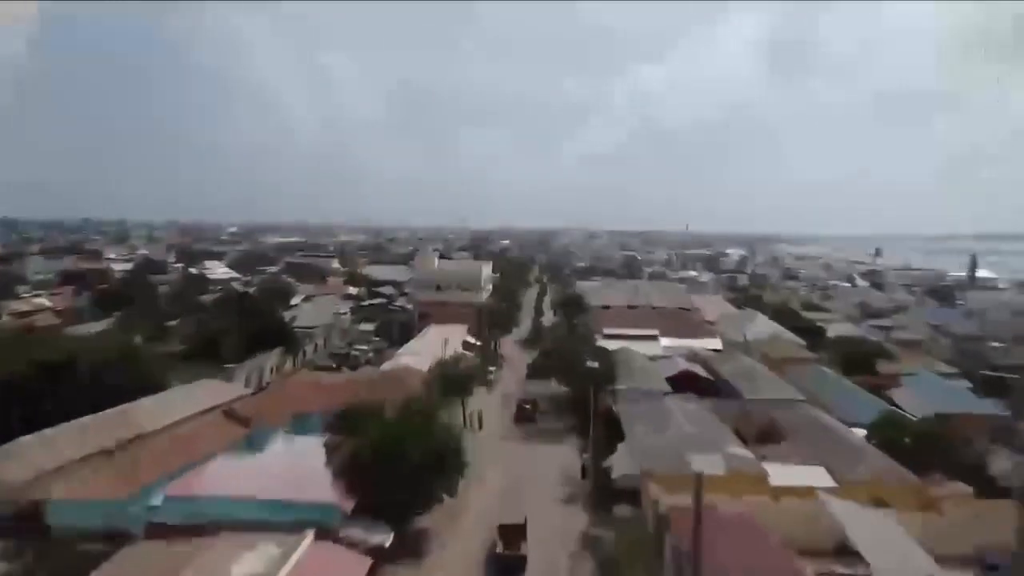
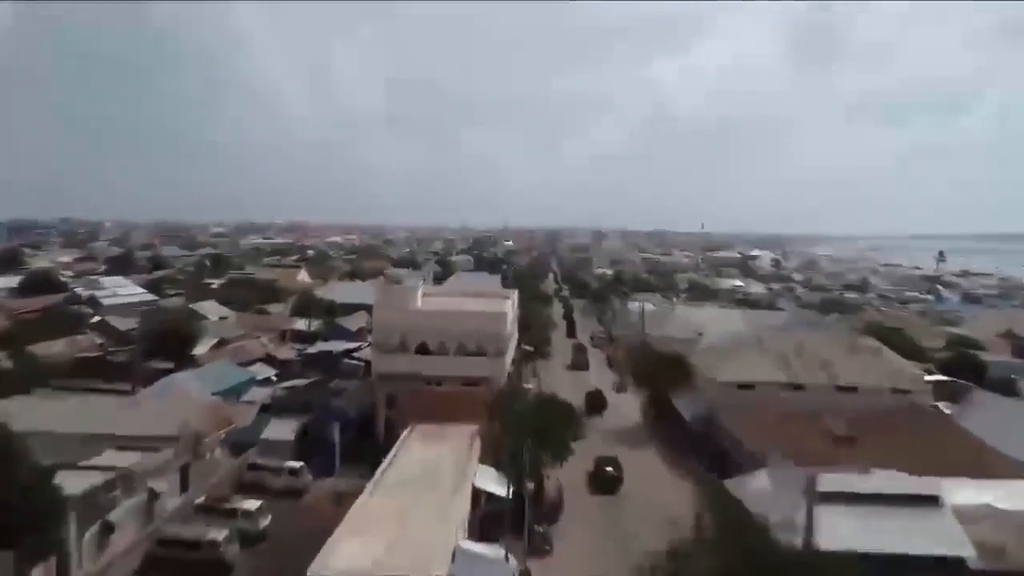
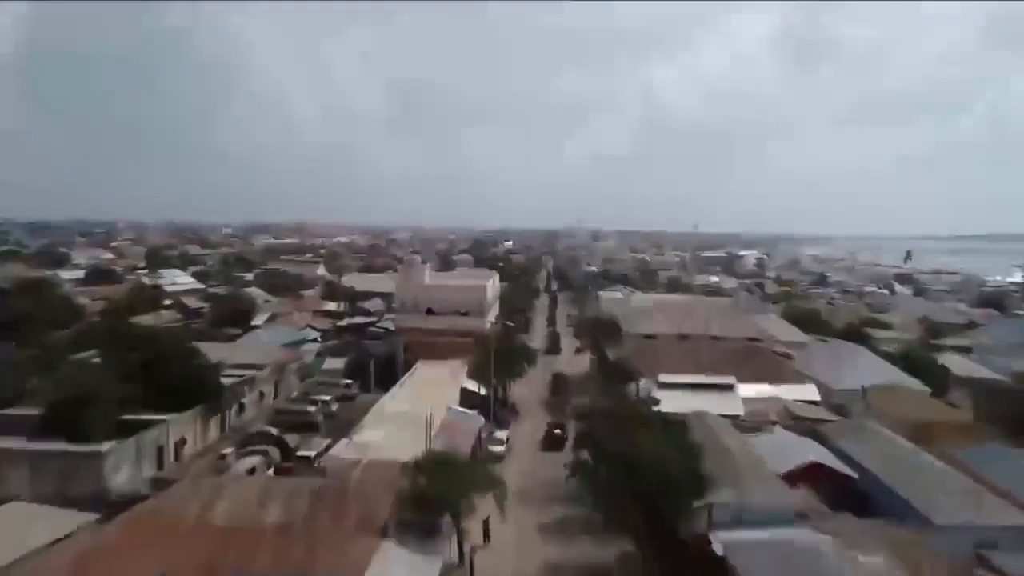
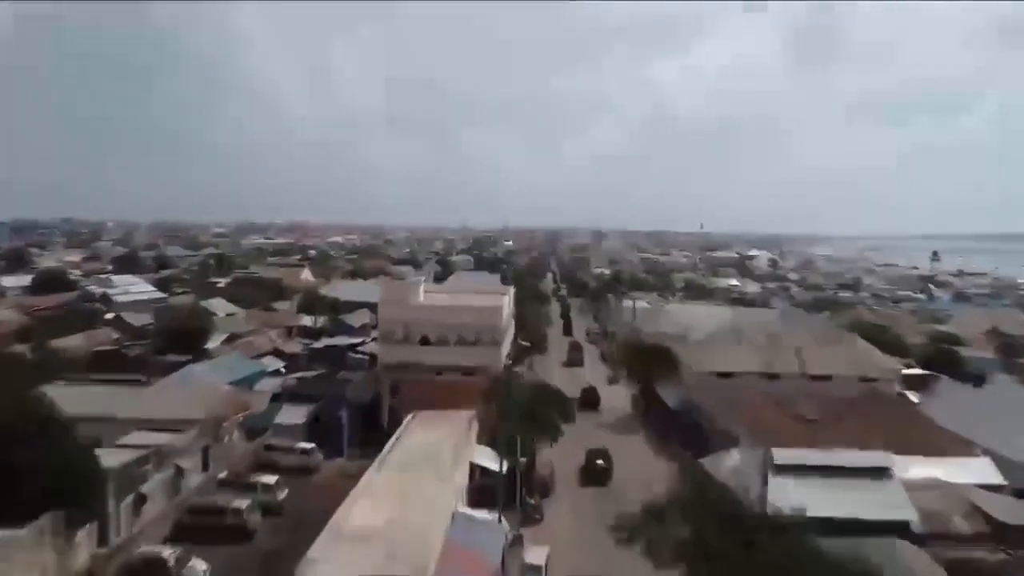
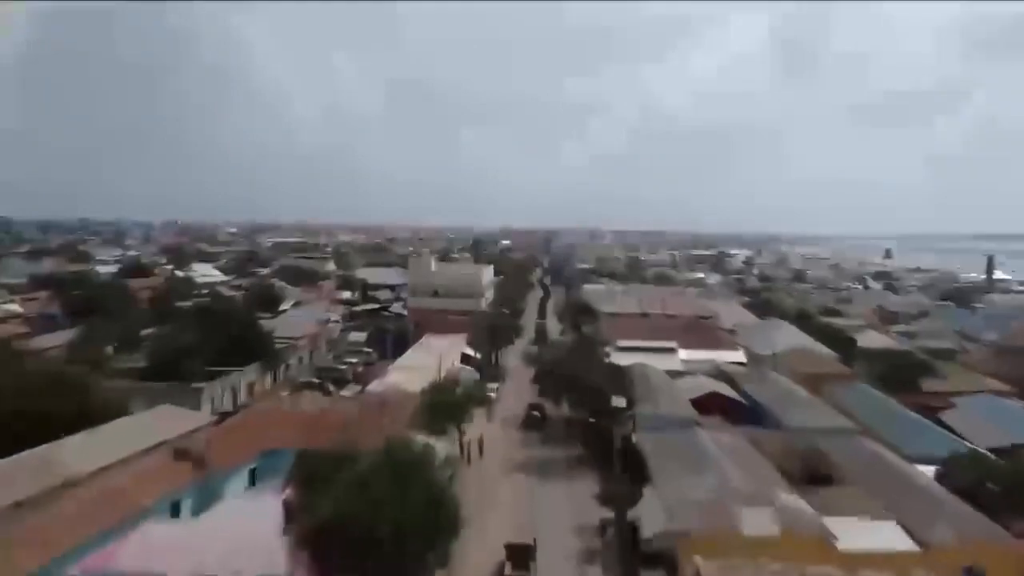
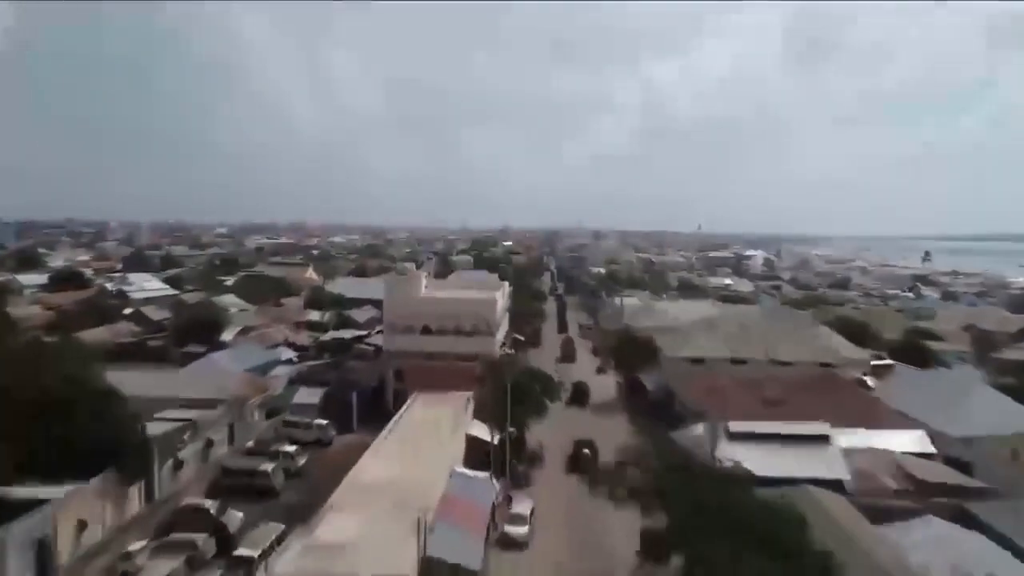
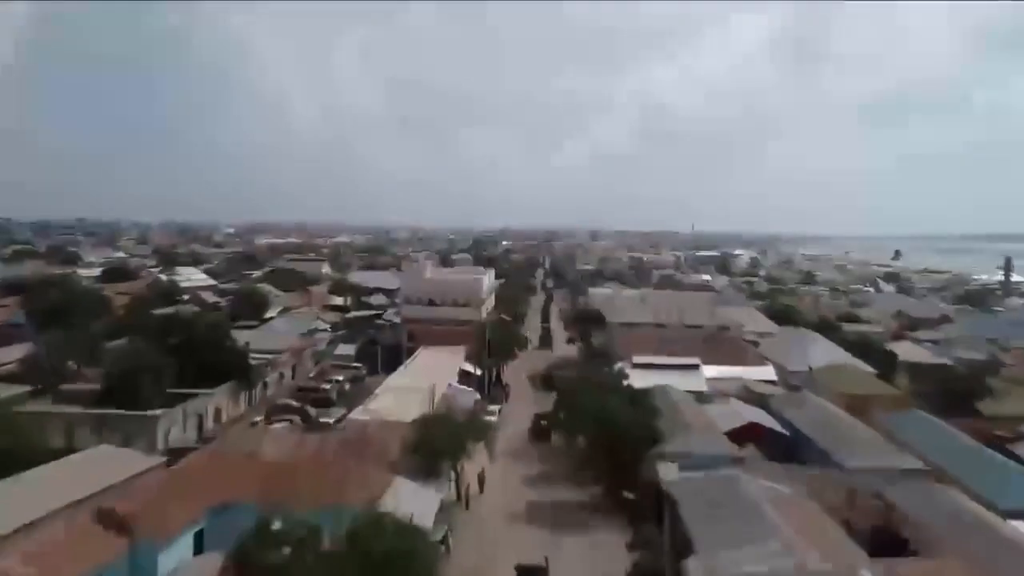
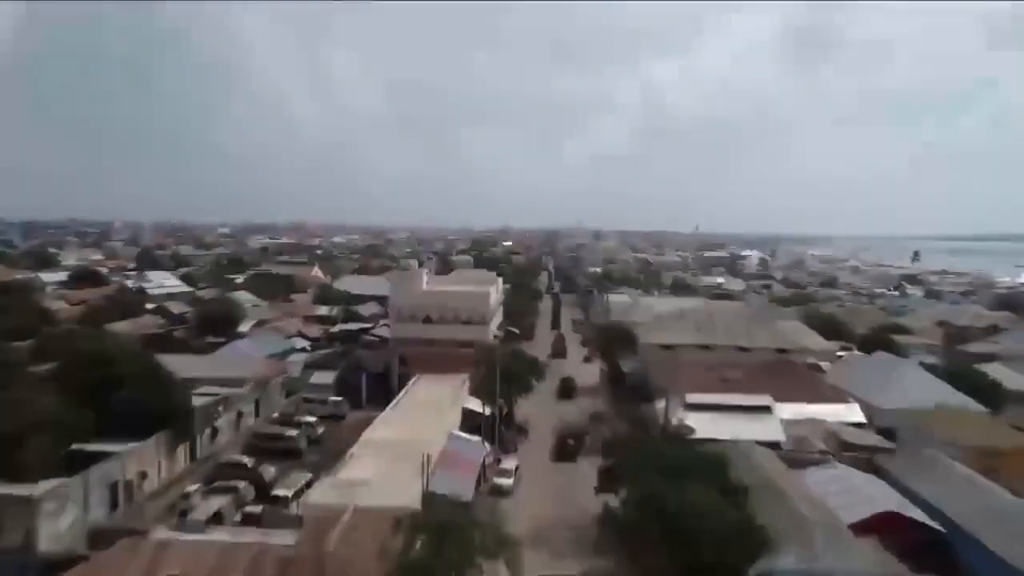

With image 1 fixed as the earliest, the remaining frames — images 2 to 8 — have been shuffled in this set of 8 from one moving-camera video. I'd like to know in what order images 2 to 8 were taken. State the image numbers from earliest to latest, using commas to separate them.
5, 7, 3, 8, 6, 4, 2
